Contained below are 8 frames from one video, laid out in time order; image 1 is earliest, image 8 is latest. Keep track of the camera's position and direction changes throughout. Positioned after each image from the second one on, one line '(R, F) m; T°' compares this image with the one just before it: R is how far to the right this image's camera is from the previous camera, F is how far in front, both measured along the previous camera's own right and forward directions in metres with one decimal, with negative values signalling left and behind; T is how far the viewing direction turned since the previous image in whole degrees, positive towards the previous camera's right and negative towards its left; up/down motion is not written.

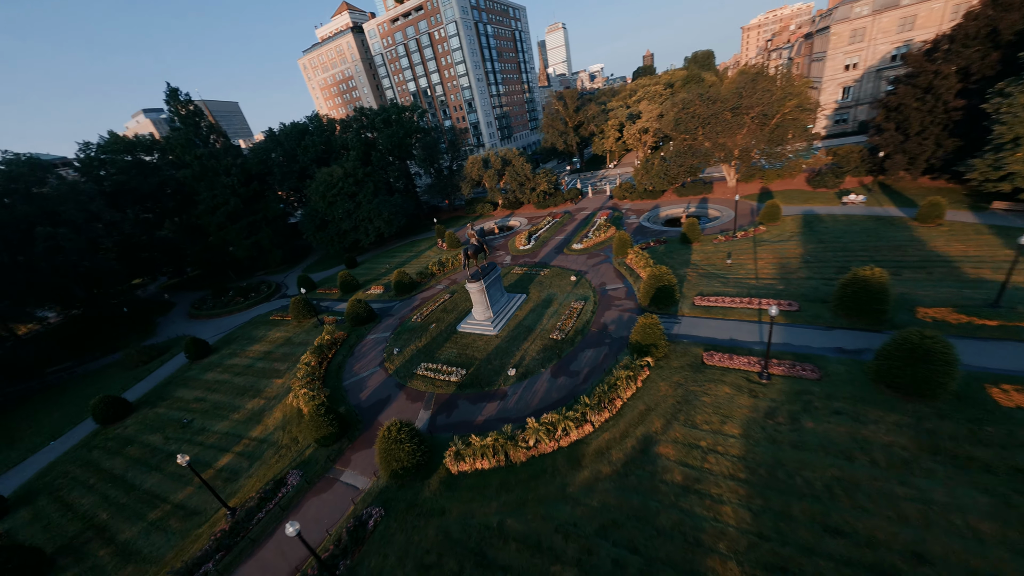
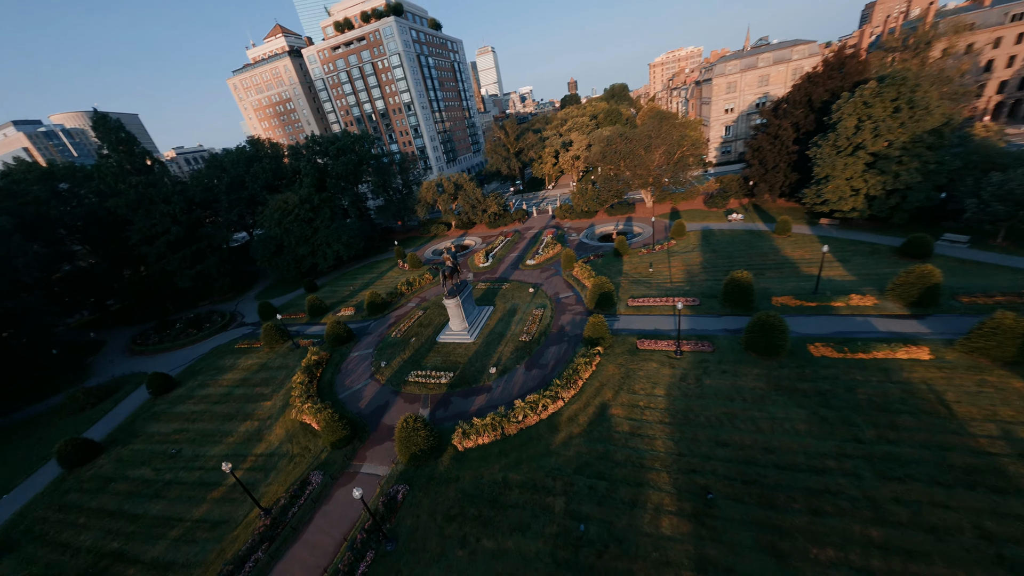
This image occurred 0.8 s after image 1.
(-1.8, -3.3) m; +10°
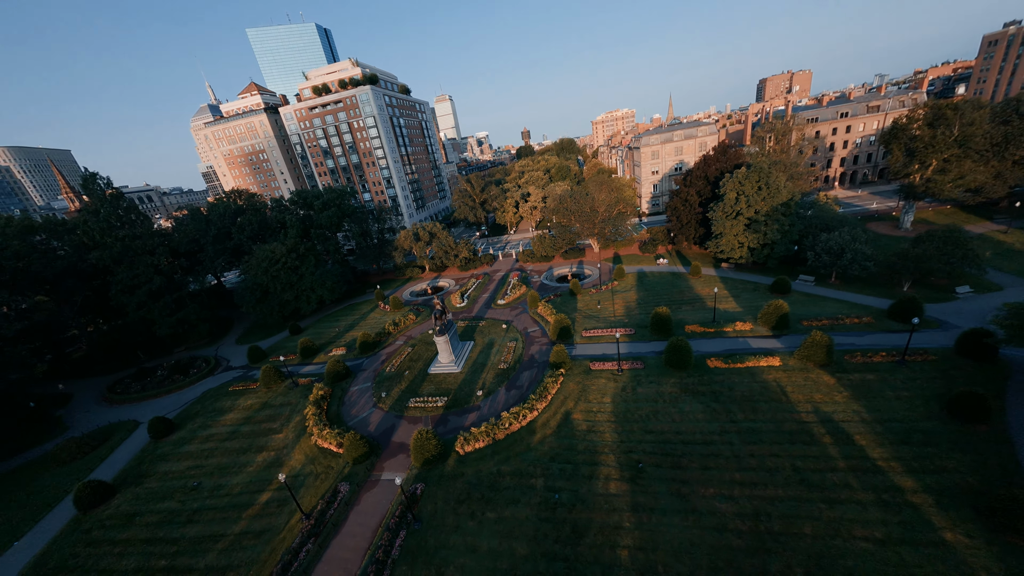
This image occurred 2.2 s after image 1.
(-1.5, -5.2) m; +7°
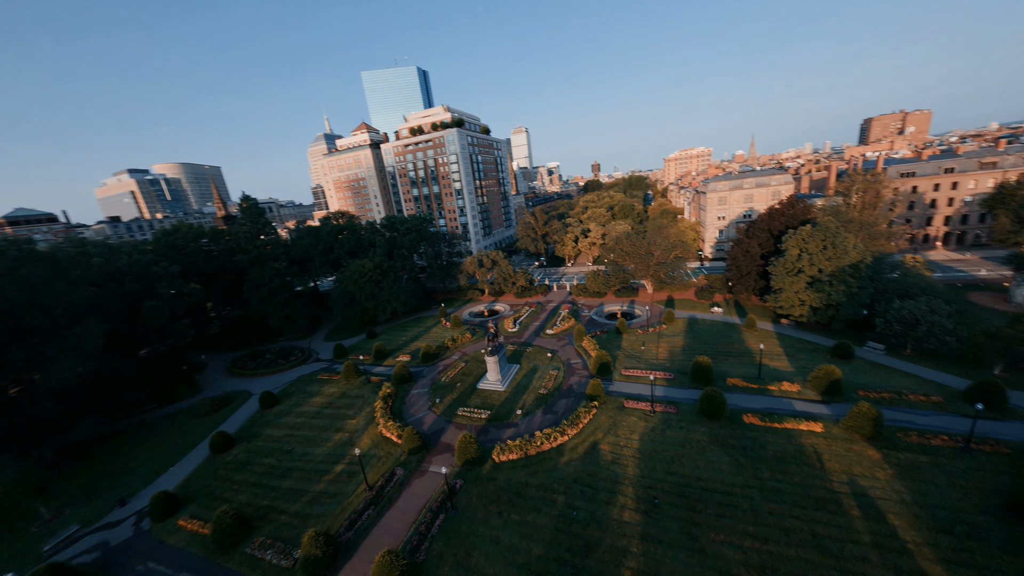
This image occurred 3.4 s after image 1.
(+0.7, -3.2) m; -10°
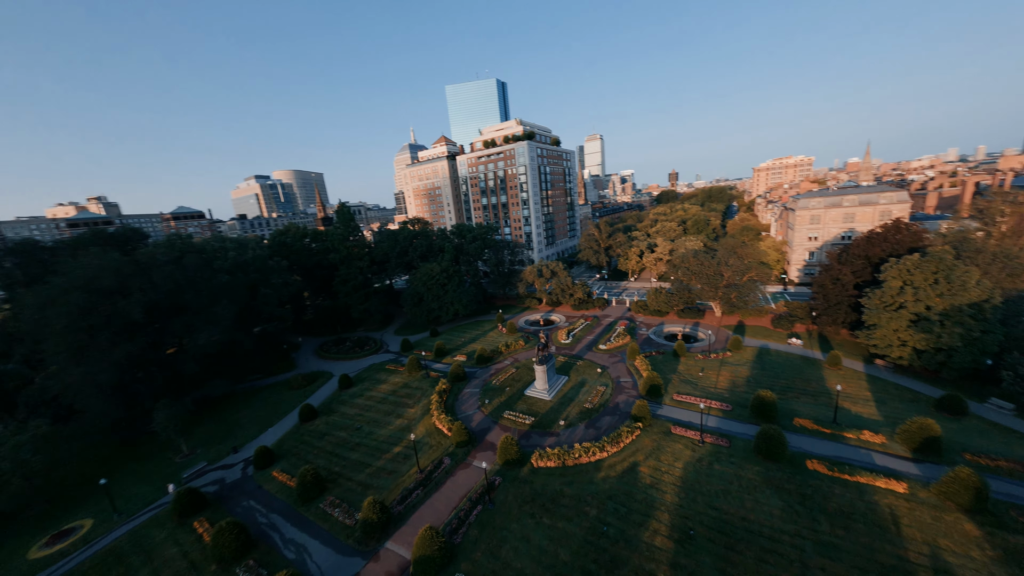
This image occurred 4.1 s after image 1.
(+0.8, -1.3) m; -11°
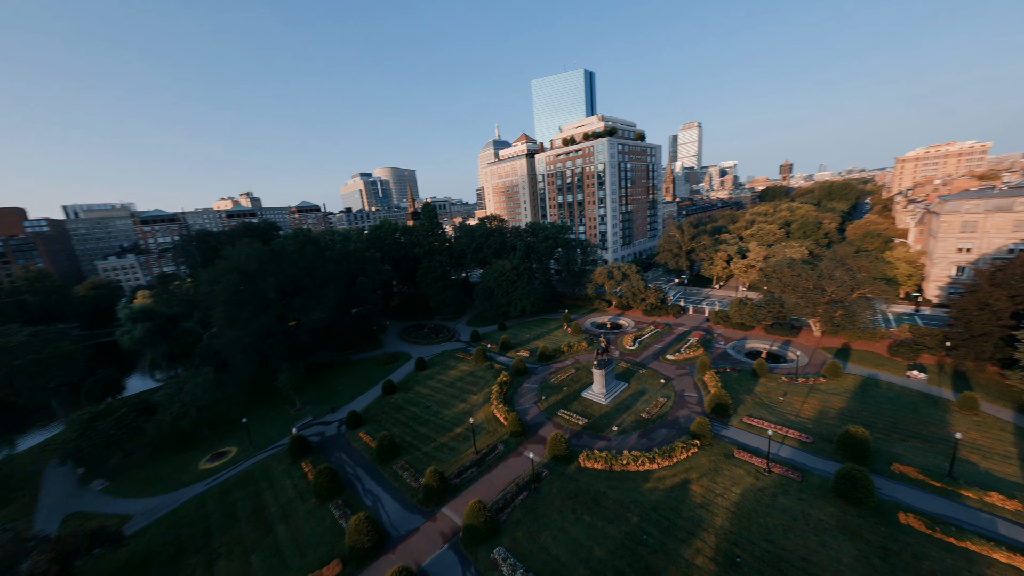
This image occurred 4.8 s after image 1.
(+1.1, -1.2) m; -12°
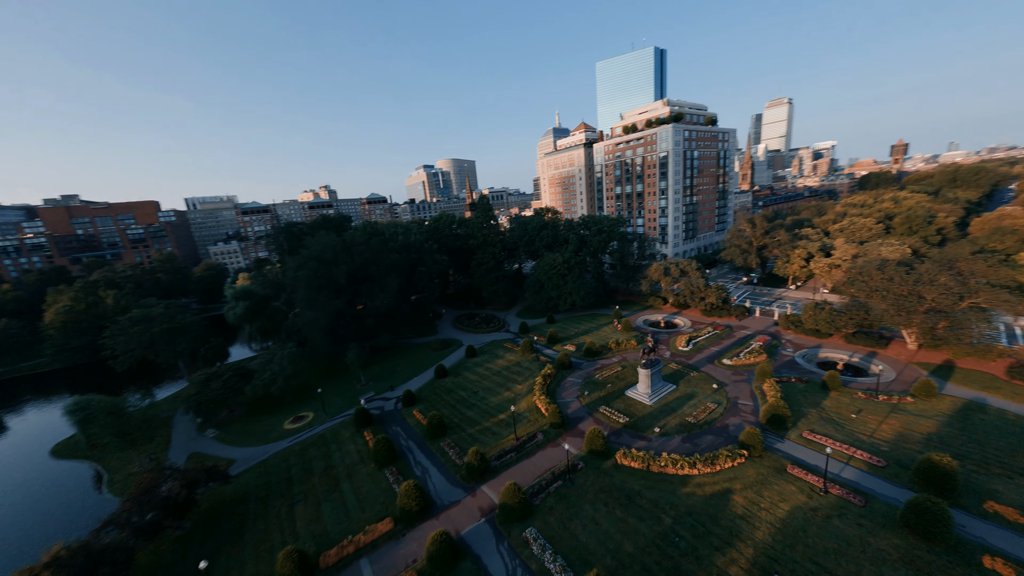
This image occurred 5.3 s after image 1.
(+0.7, -0.8) m; -9°
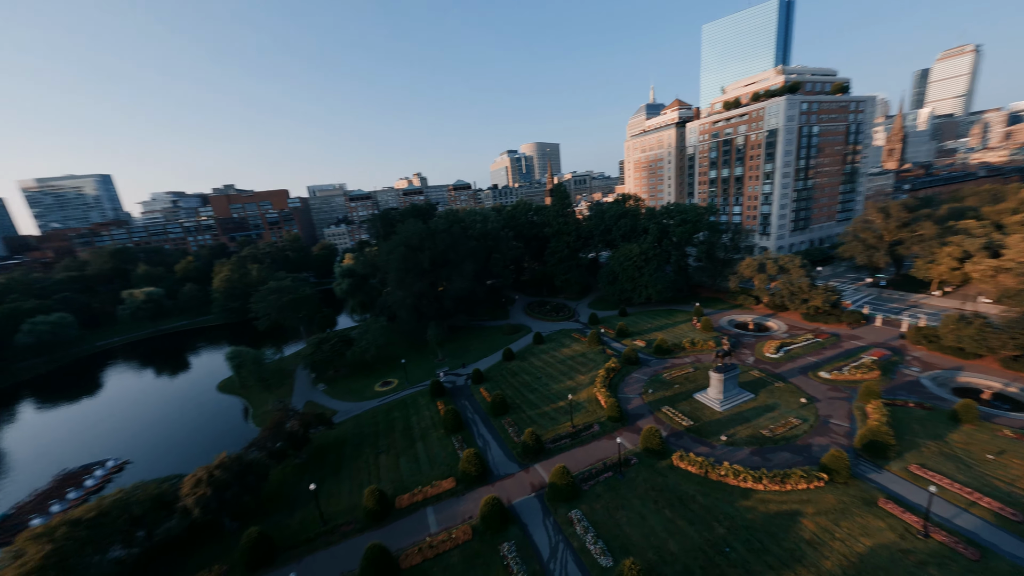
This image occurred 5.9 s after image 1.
(+1.0, -1.0) m; -13°
